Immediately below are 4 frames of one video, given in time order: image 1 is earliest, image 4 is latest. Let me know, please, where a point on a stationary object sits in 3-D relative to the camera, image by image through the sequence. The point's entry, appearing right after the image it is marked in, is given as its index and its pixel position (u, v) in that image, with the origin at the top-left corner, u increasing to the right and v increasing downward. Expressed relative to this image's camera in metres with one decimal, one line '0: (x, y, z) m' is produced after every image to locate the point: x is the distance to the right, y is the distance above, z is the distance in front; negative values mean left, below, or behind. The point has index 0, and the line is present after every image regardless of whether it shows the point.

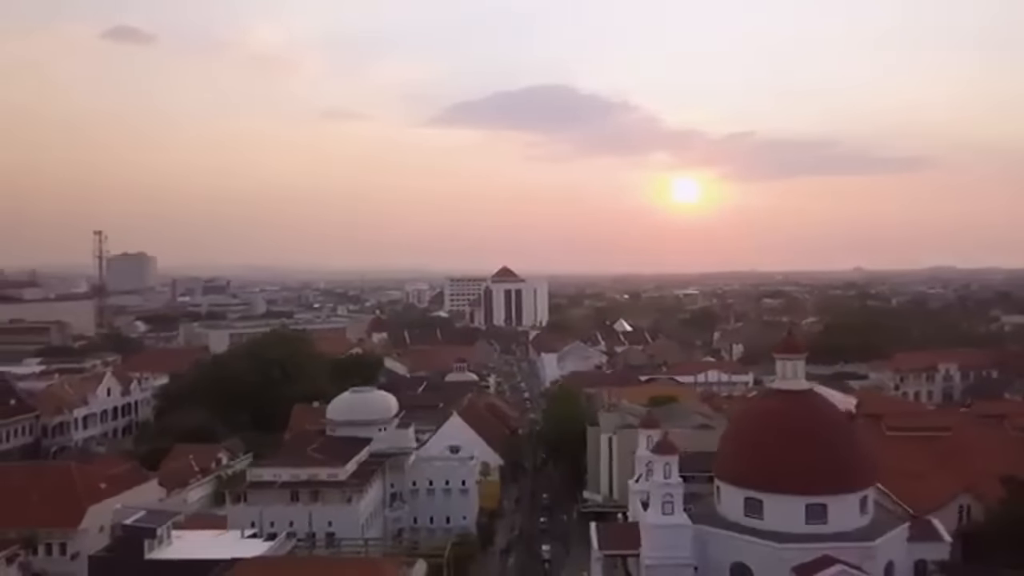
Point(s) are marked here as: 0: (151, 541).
0: (-7.5, -5.2, +19.6) m
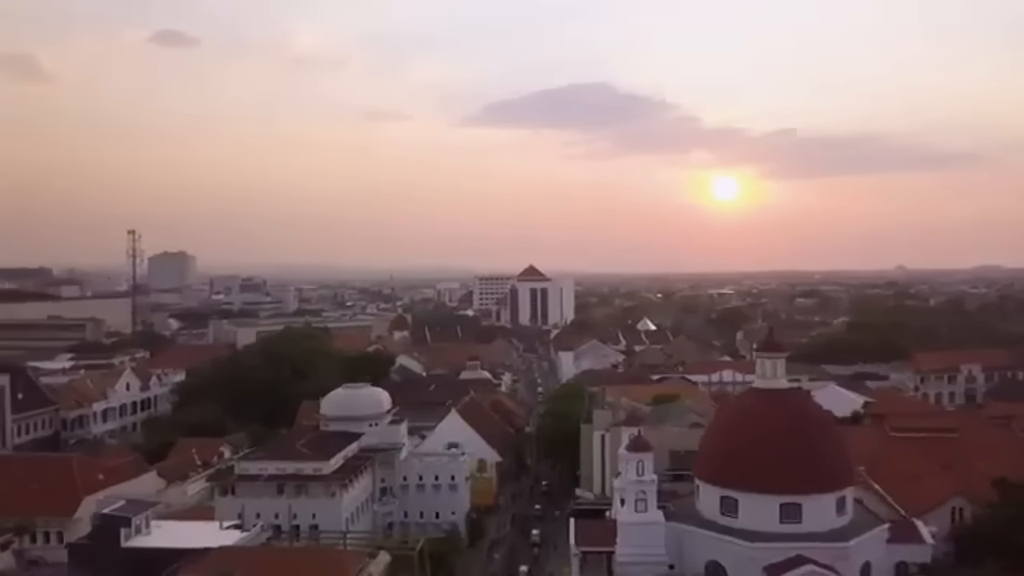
0: (-8.2, -5.2, +20.3) m
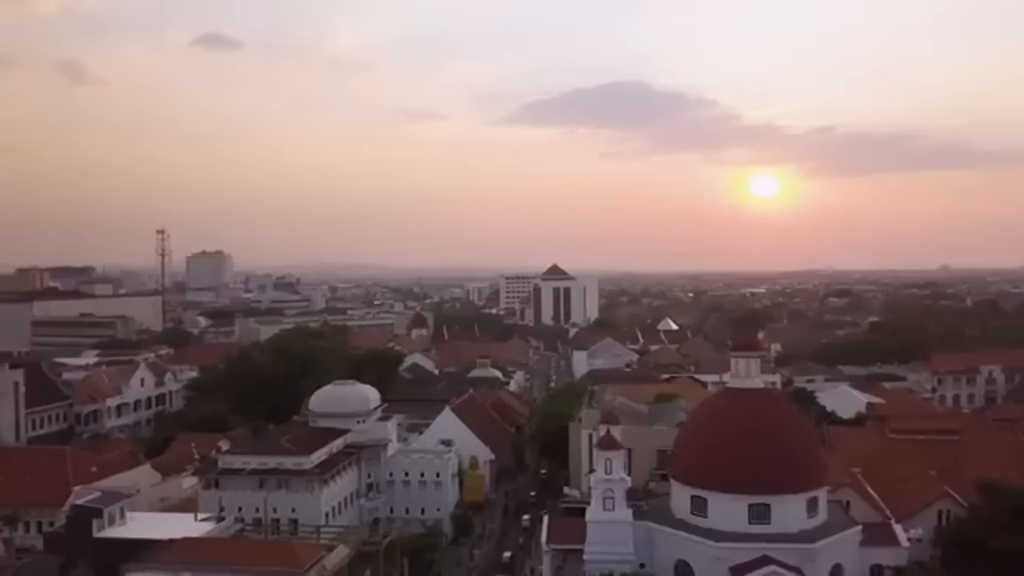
0: (-9.1, -5.1, +21.0) m
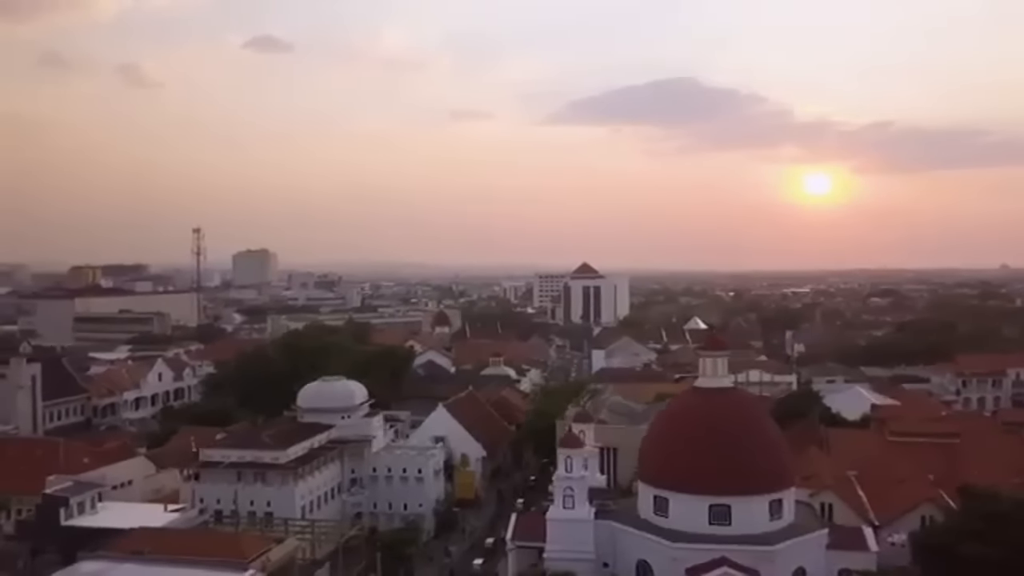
0: (-10.1, -5.0, +21.7) m
